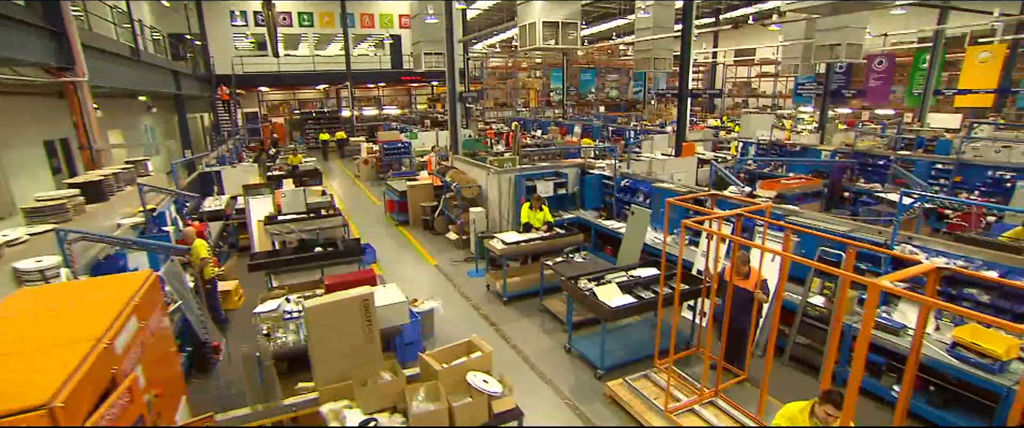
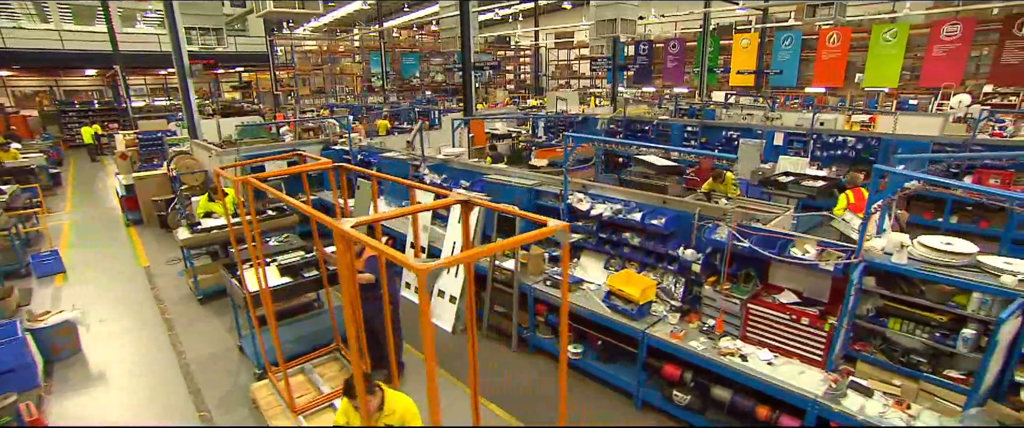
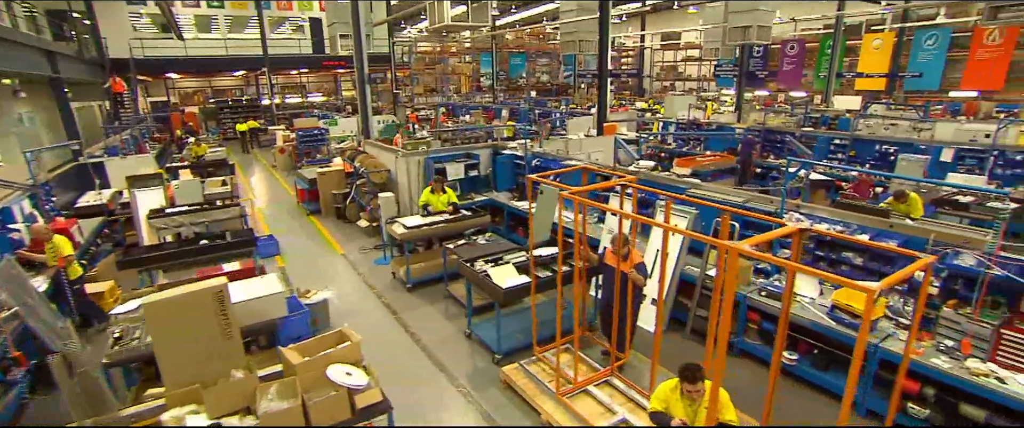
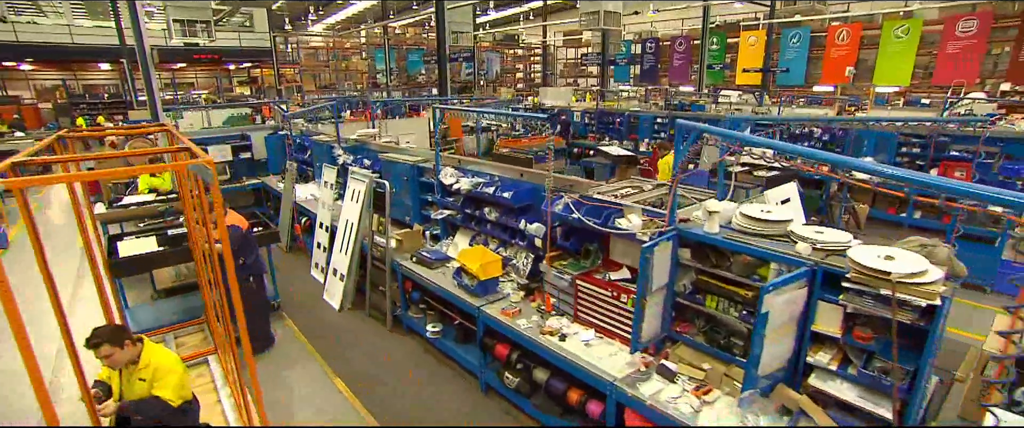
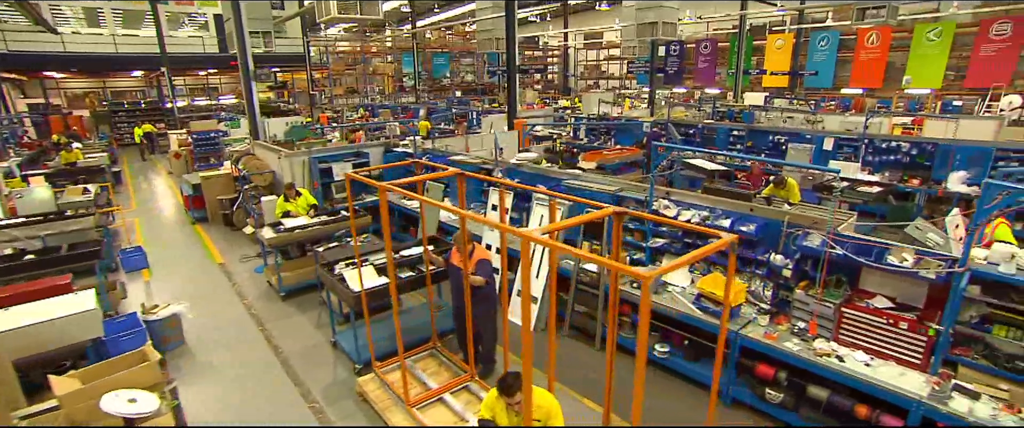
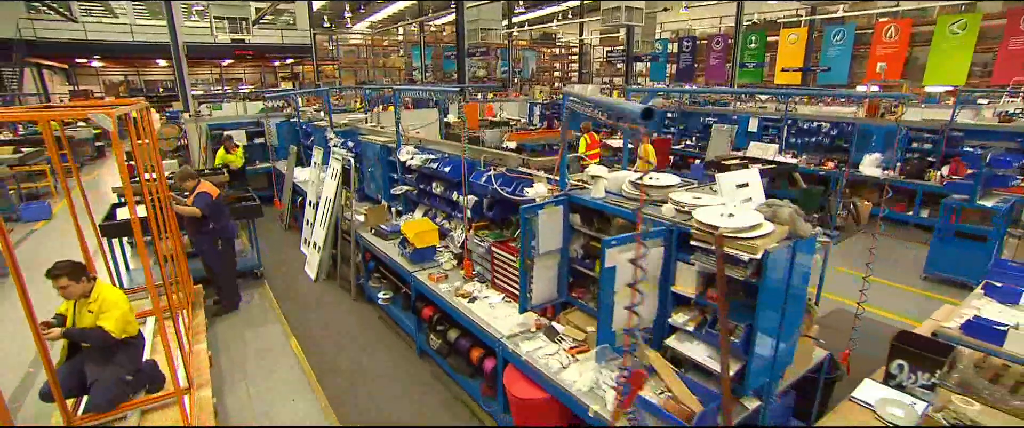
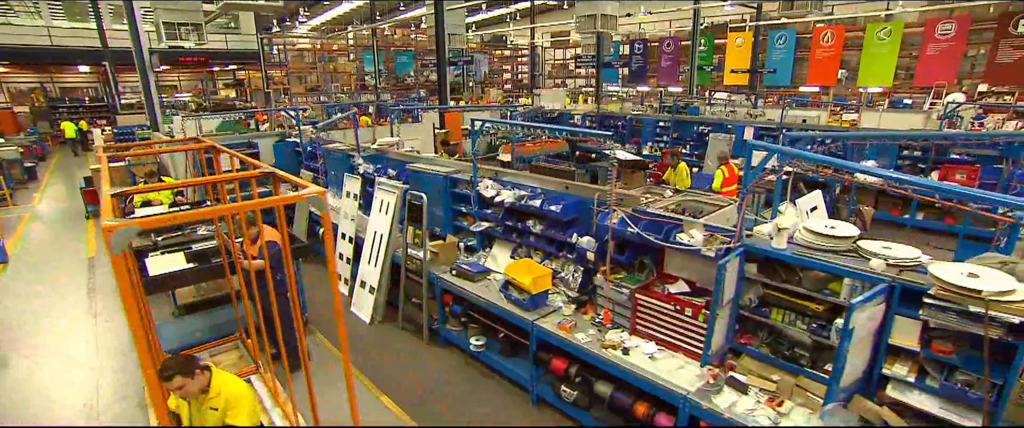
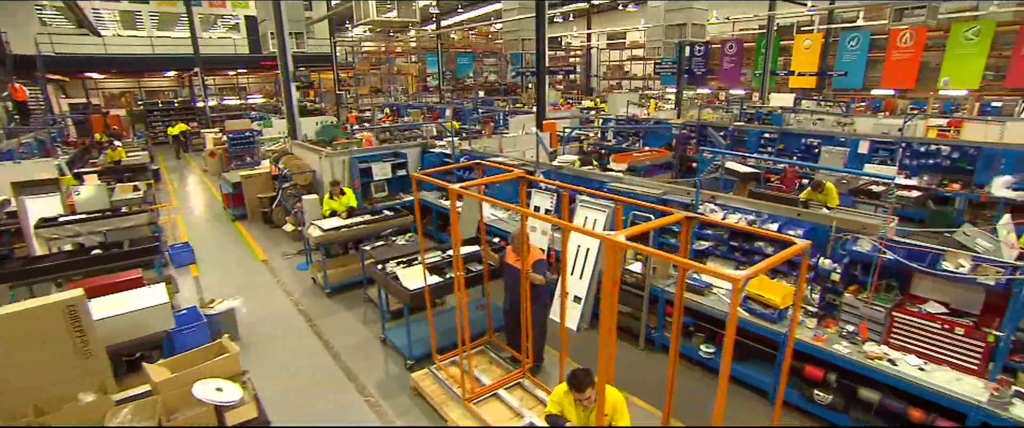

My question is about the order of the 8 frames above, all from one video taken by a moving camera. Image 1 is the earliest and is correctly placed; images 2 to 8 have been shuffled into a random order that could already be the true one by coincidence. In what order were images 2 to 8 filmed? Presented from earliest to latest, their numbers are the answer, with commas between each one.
3, 8, 5, 2, 7, 4, 6
